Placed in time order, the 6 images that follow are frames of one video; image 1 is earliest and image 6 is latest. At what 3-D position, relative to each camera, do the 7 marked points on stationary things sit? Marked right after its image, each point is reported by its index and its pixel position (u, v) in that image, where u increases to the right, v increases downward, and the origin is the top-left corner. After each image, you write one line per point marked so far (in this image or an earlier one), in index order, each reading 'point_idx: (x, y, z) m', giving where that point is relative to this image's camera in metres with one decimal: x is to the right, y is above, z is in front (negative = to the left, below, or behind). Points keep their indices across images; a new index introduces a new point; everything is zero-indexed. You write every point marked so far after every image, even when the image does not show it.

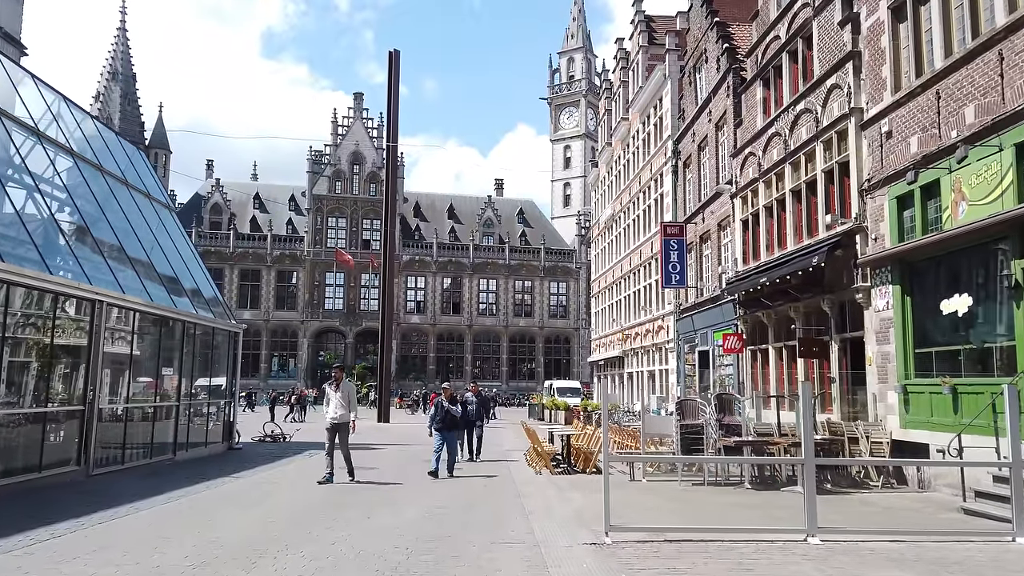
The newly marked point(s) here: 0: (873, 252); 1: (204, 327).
0: (+6.8, +0.7, +14.0) m
1: (-8.1, -1.0, +19.2) m
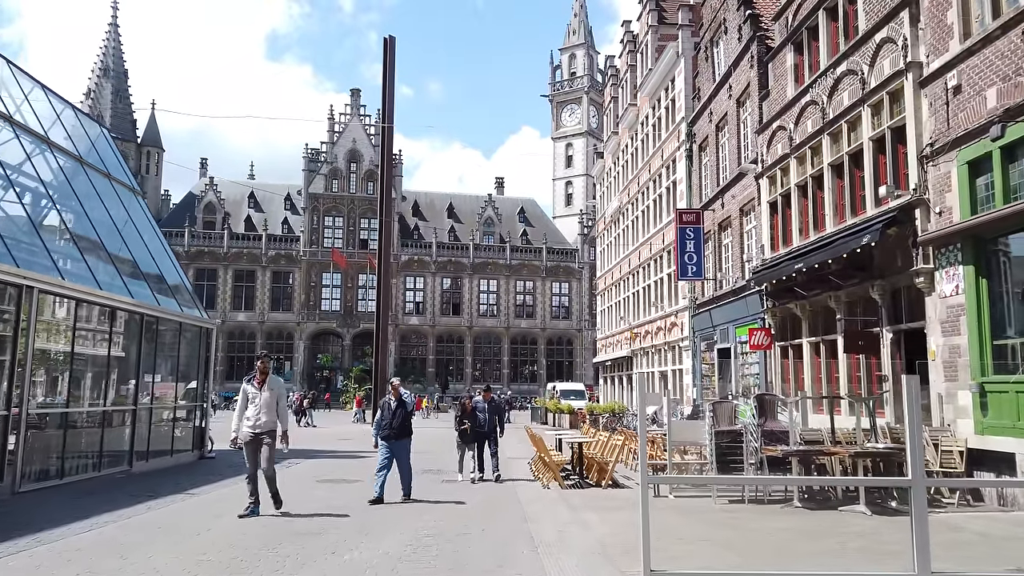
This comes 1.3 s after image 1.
0: (+6.9, +1.0, +12.0) m
1: (-8.1, -0.8, +17.2) m
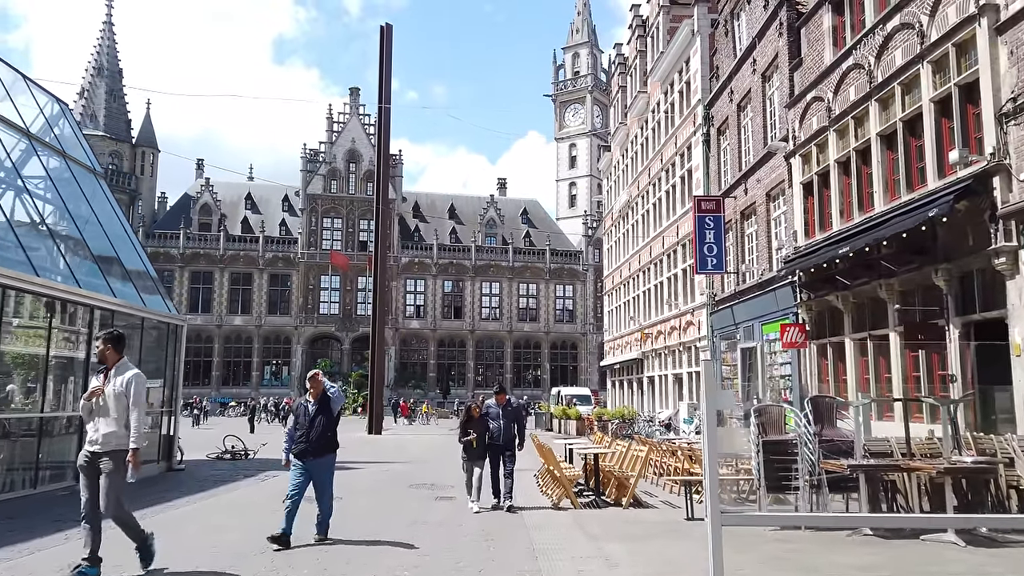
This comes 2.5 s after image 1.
0: (+6.9, +1.2, +10.0) m
1: (-8.0, -0.6, +15.3) m
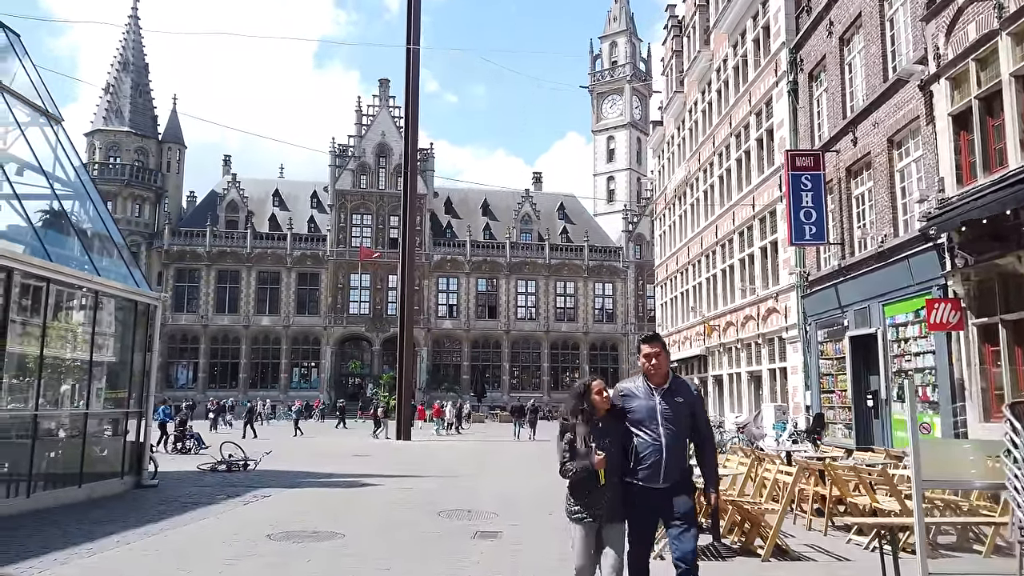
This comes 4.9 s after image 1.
0: (+7.6, +1.9, +6.1) m
1: (-7.0, -0.1, +12.0) m
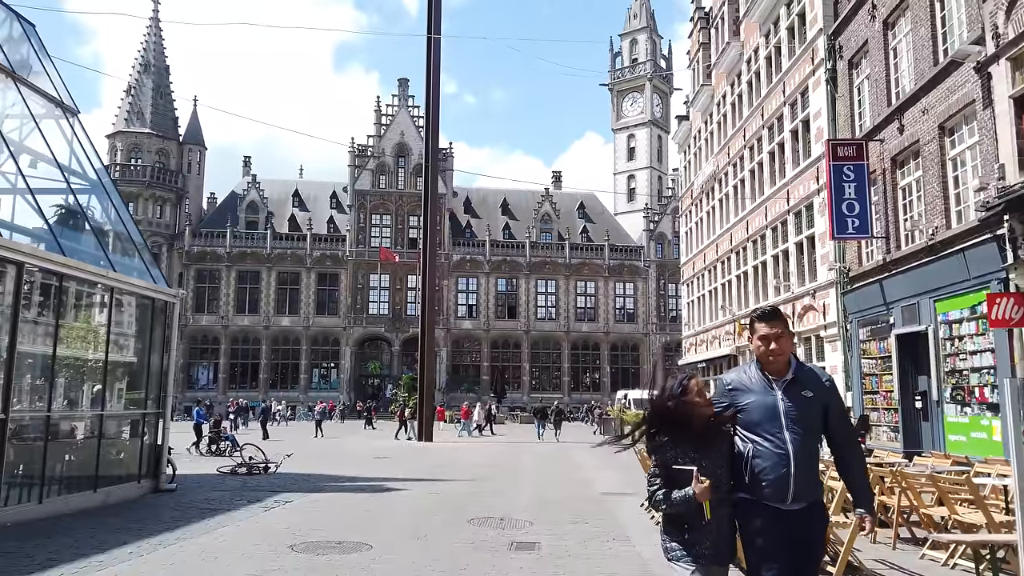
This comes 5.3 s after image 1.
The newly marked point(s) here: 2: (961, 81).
0: (+8.0, +2.0, +5.3) m
1: (-6.5, 0.0, +11.5) m
2: (+8.0, +3.7, +13.2) m
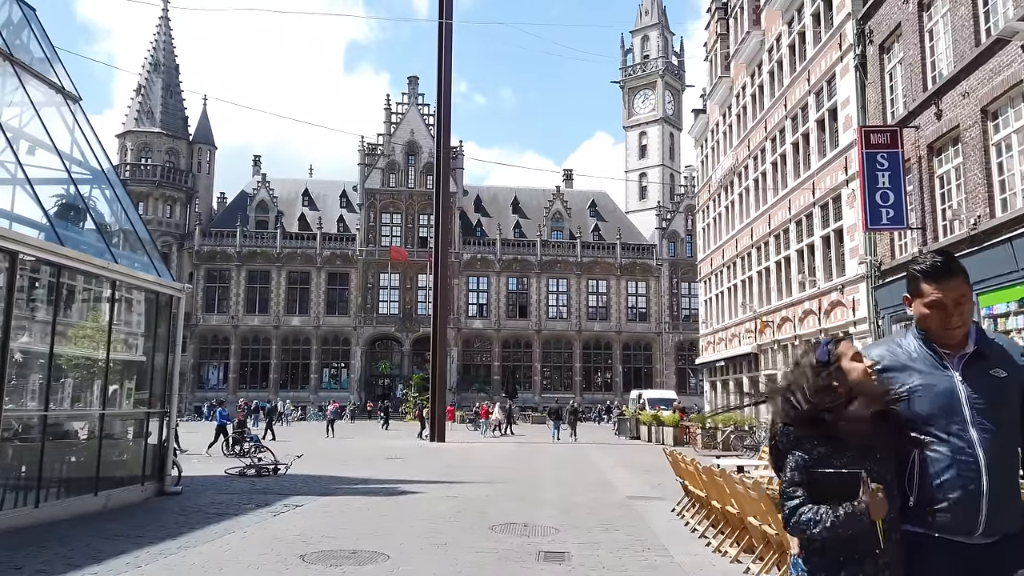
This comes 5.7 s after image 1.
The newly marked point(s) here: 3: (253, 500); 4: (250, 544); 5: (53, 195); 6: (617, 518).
0: (+8.2, +2.1, +4.5) m
1: (-6.2, +0.1, +11.0) m
2: (+8.4, +3.8, +12.5) m
3: (-4.1, -3.3, +11.6) m
4: (-2.8, -2.8, +8.1) m
5: (-7.0, +1.5, +11.3) m
6: (+1.4, -3.1, +10.1) m
